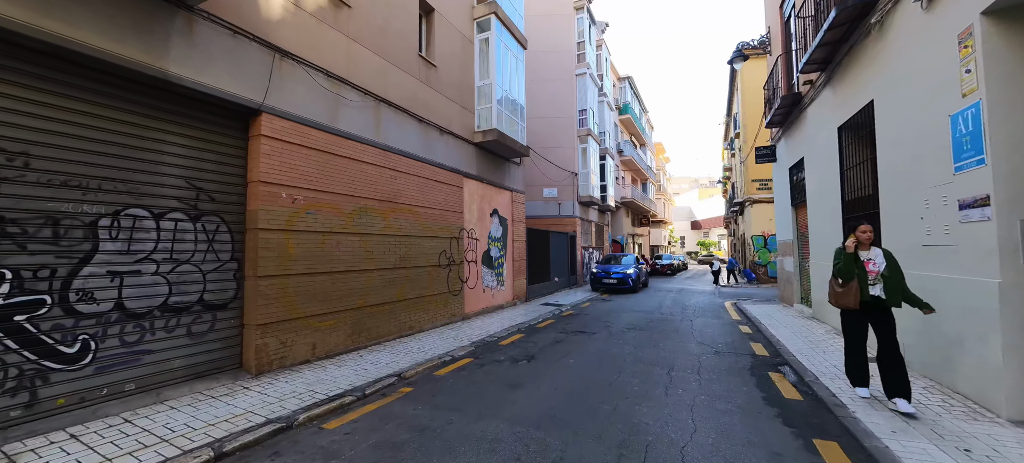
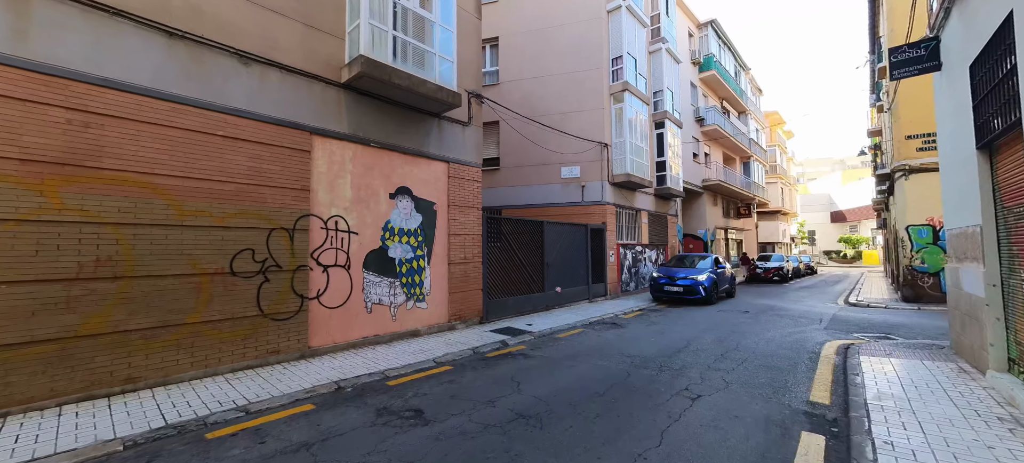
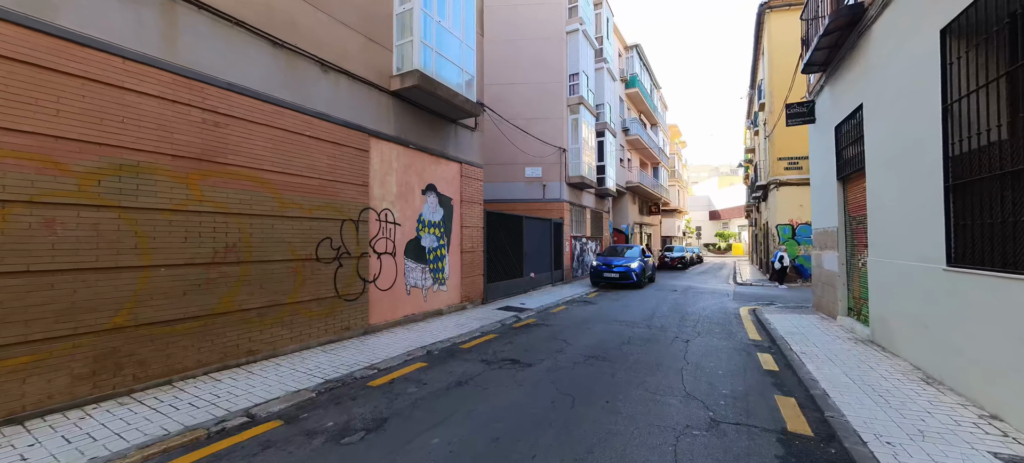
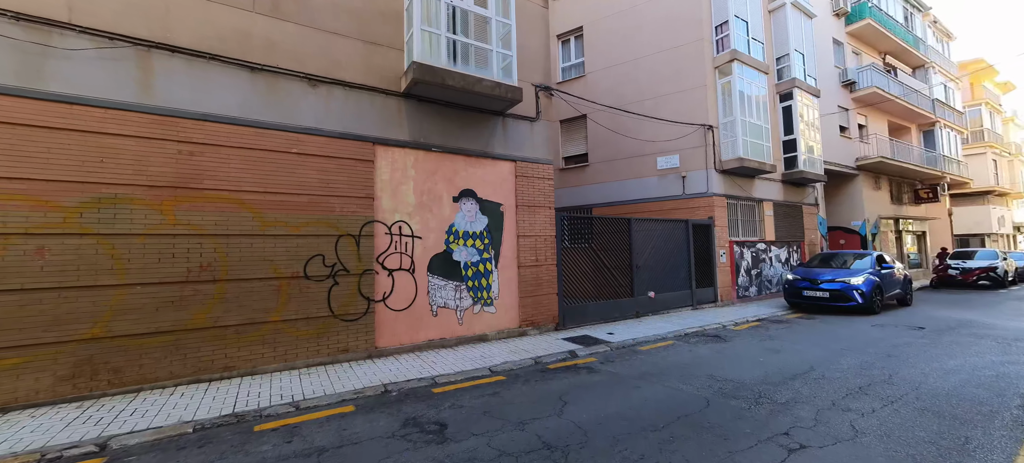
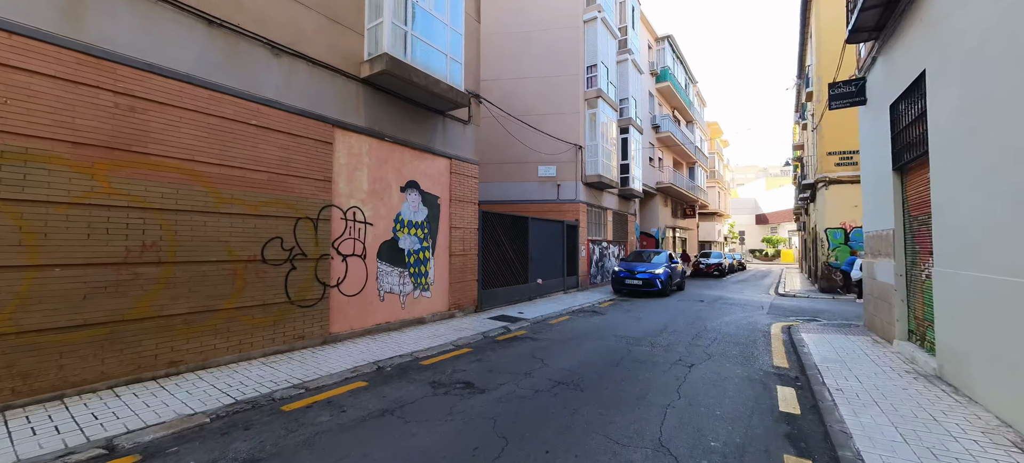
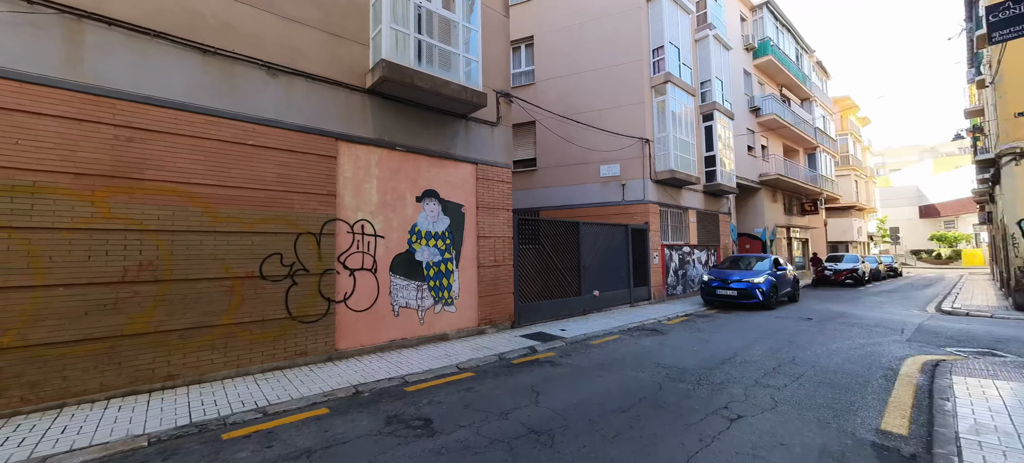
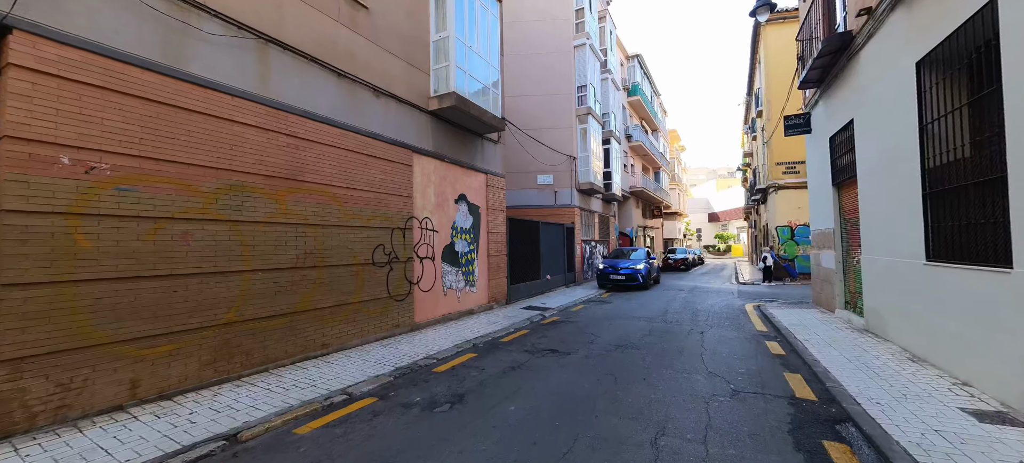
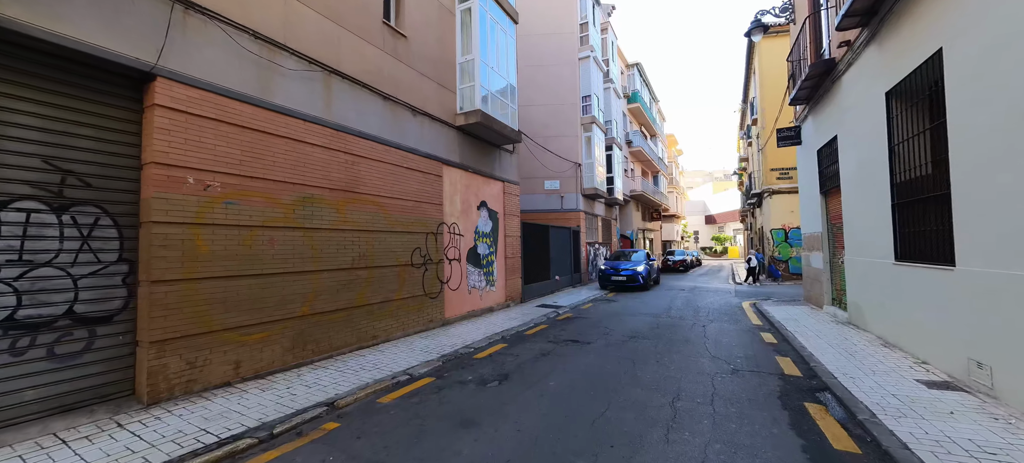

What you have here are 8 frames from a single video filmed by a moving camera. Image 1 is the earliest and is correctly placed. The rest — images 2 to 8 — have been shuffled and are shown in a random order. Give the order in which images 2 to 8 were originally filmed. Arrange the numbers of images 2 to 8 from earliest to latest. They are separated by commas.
8, 7, 3, 5, 2, 6, 4
